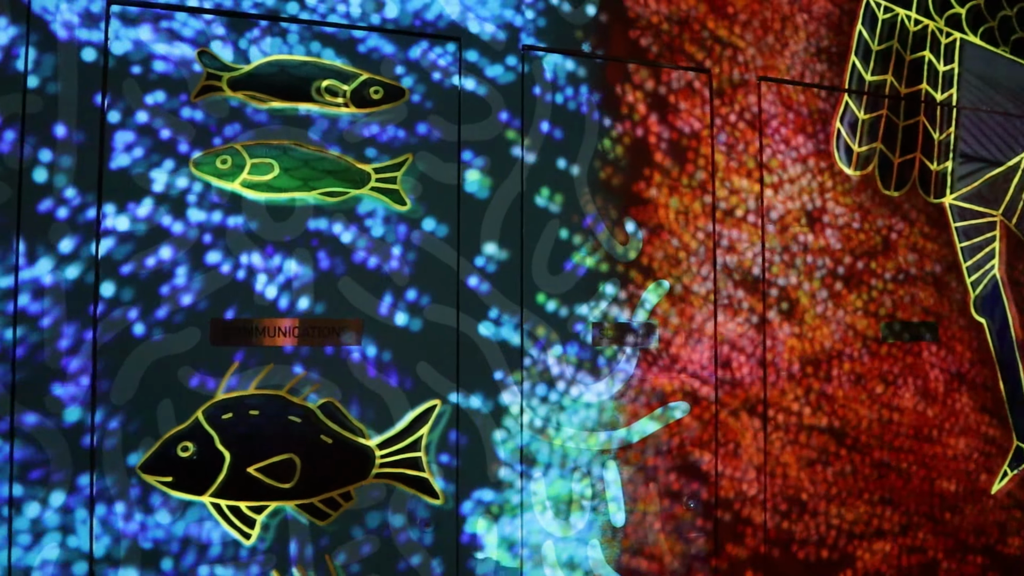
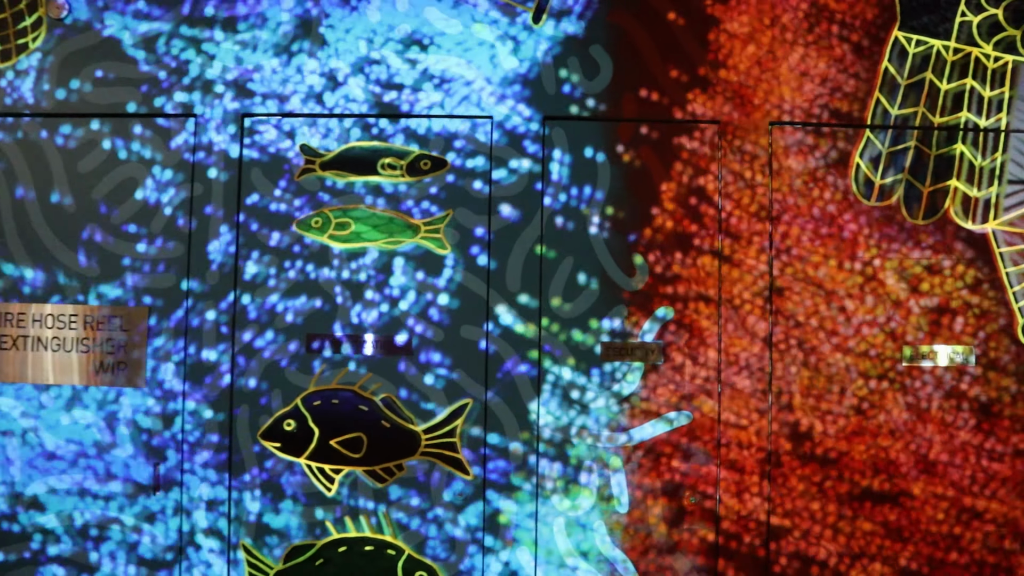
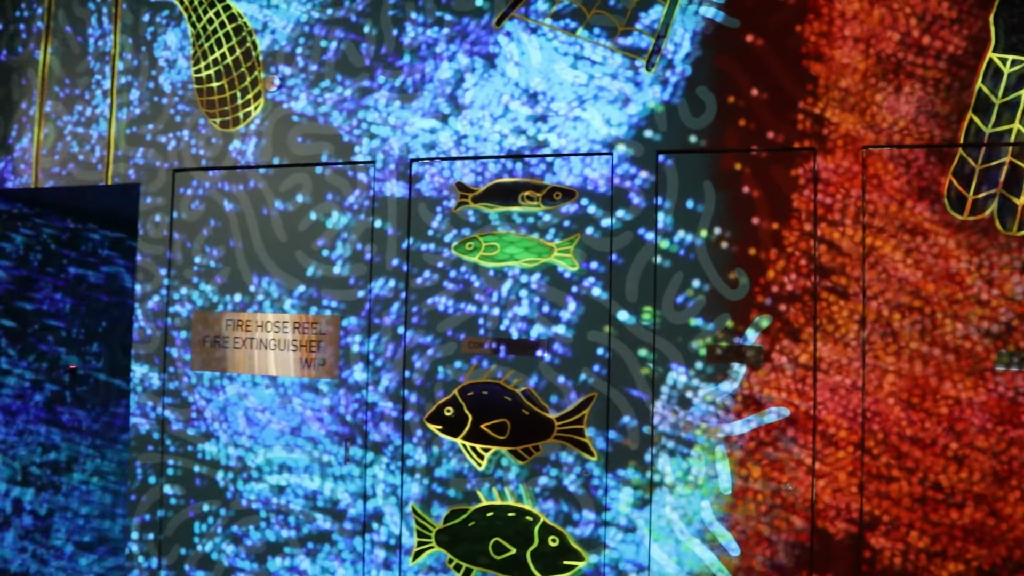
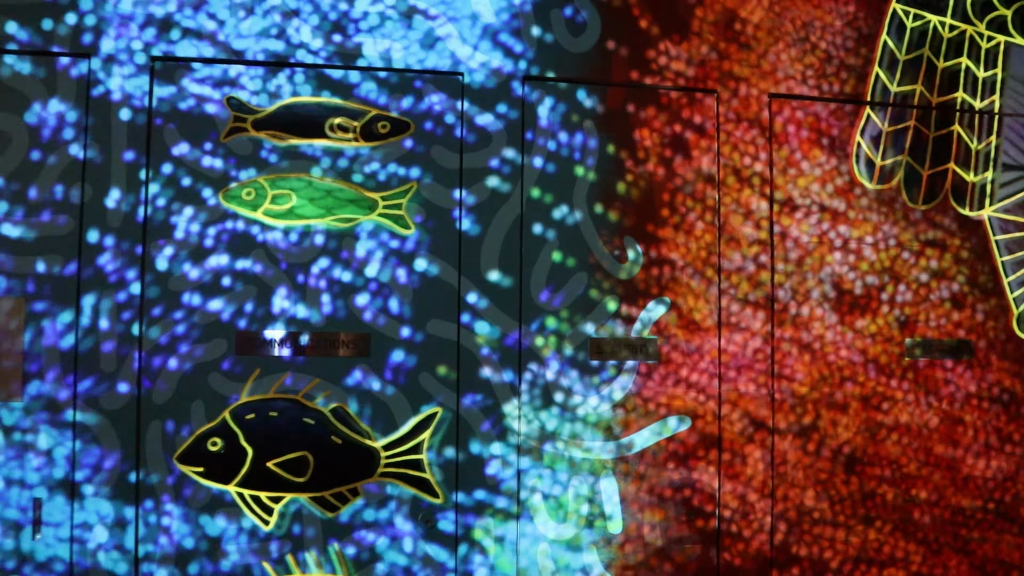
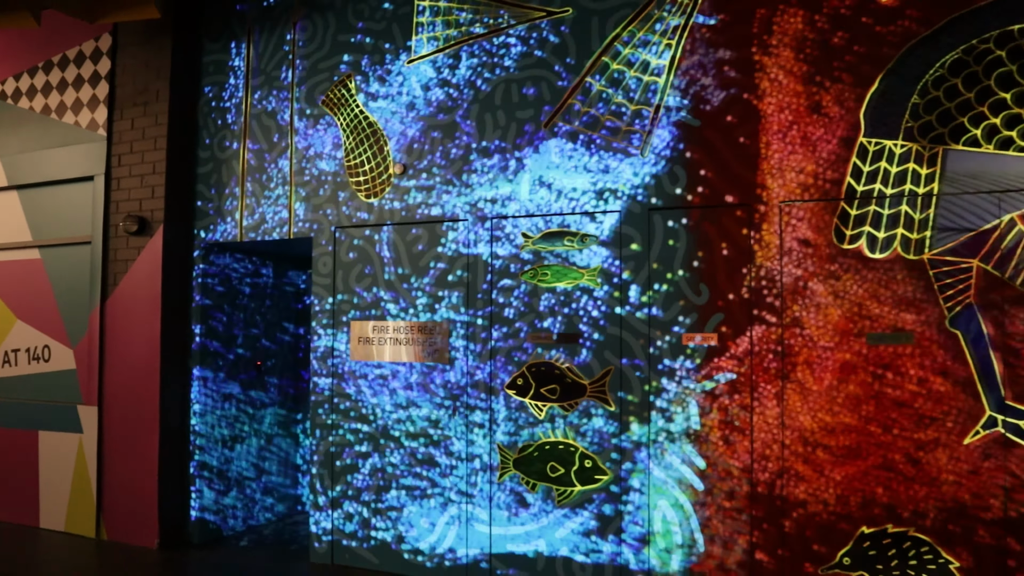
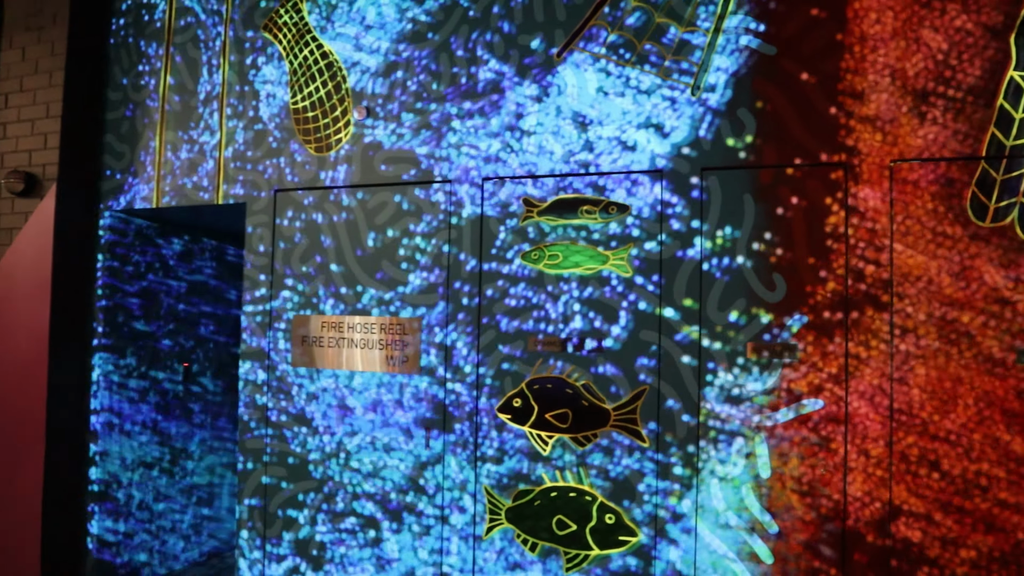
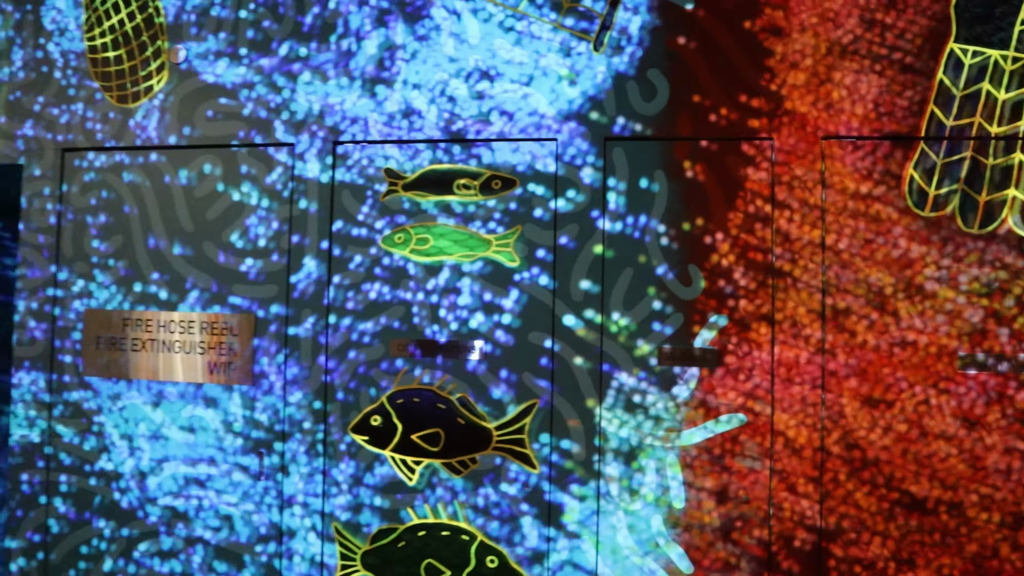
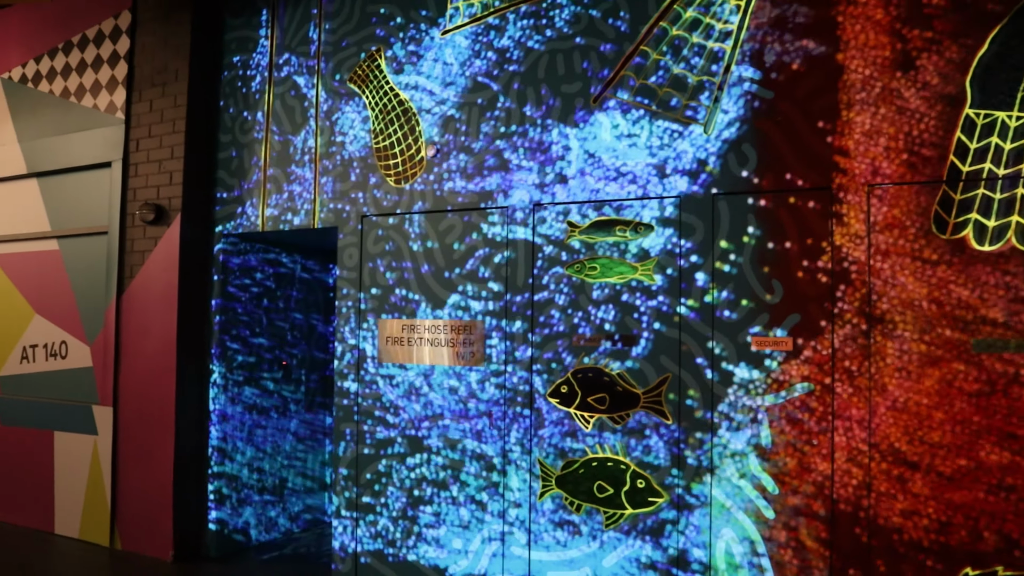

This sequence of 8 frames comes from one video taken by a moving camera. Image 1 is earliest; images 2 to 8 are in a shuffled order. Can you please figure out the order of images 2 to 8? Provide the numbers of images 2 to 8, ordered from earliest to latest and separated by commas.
4, 2, 7, 3, 6, 8, 5
